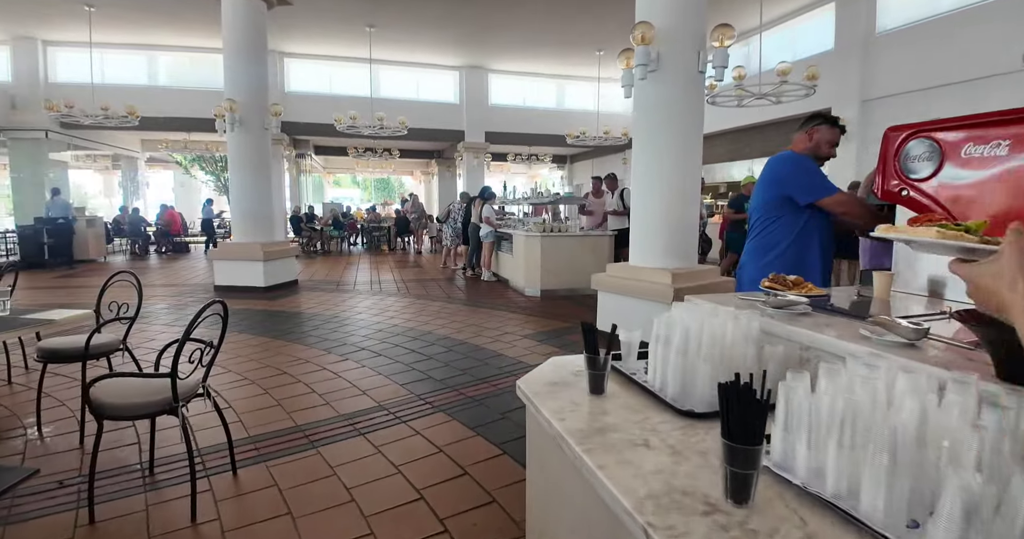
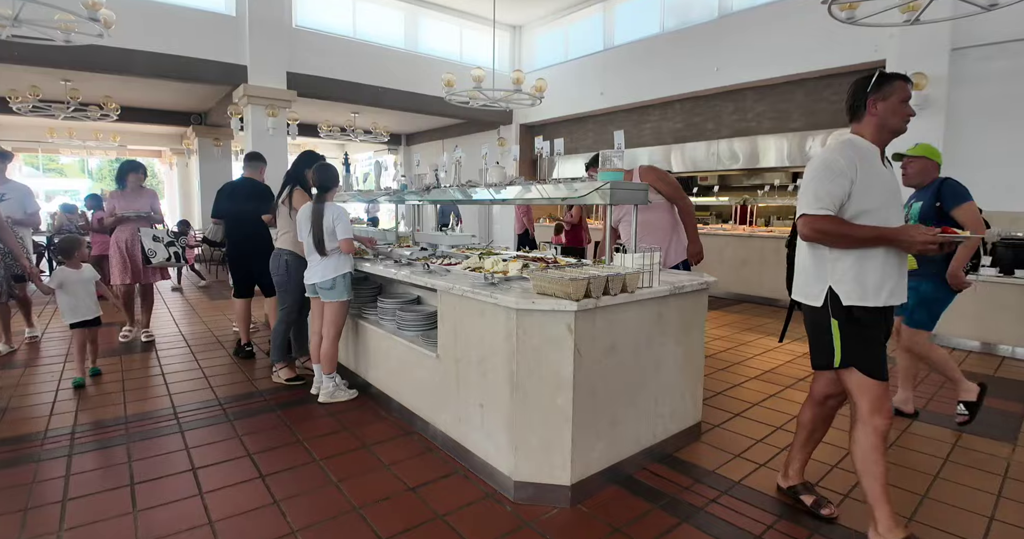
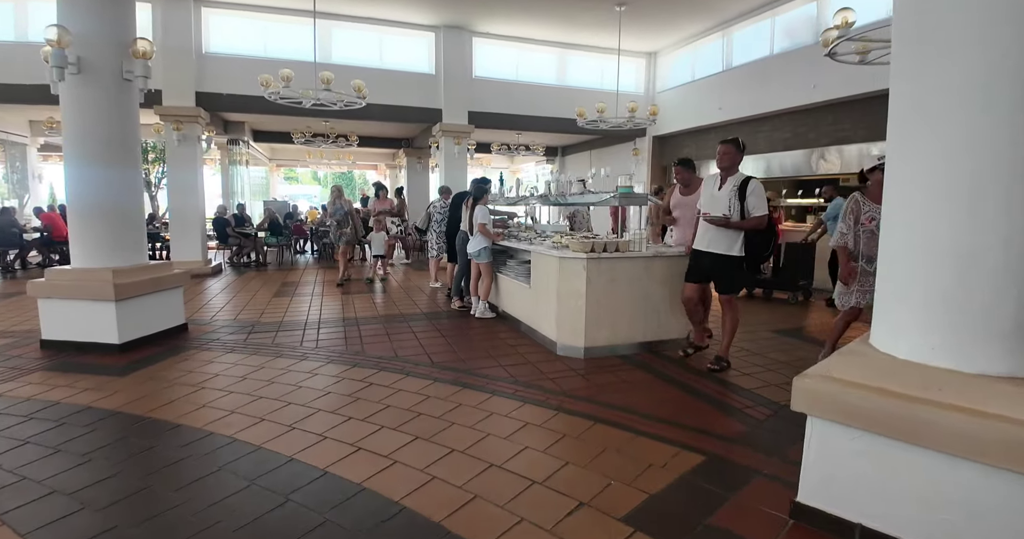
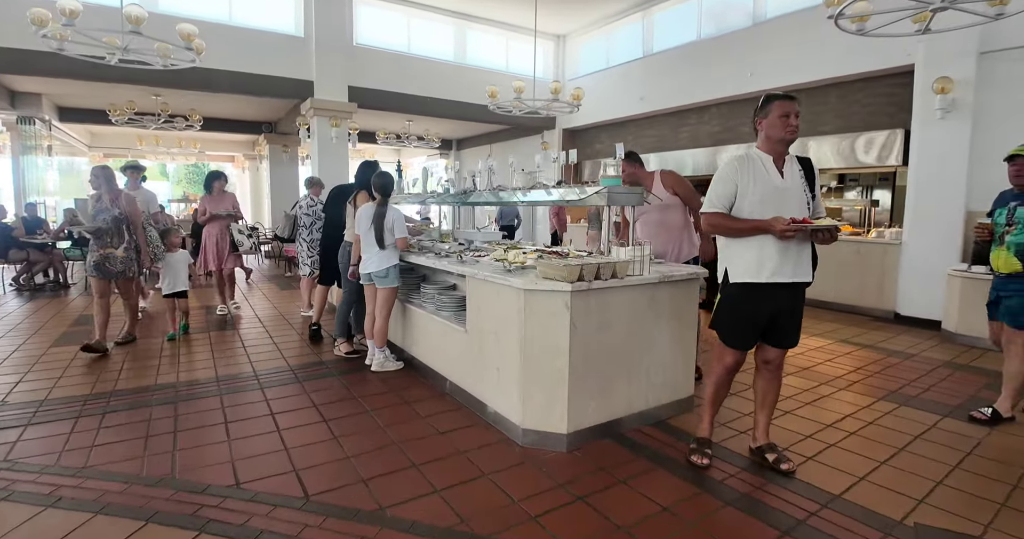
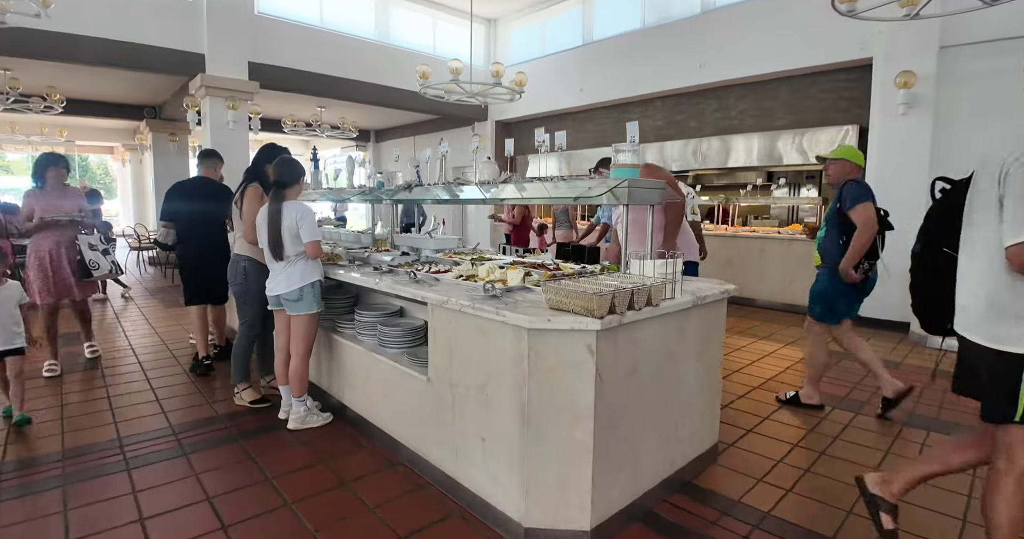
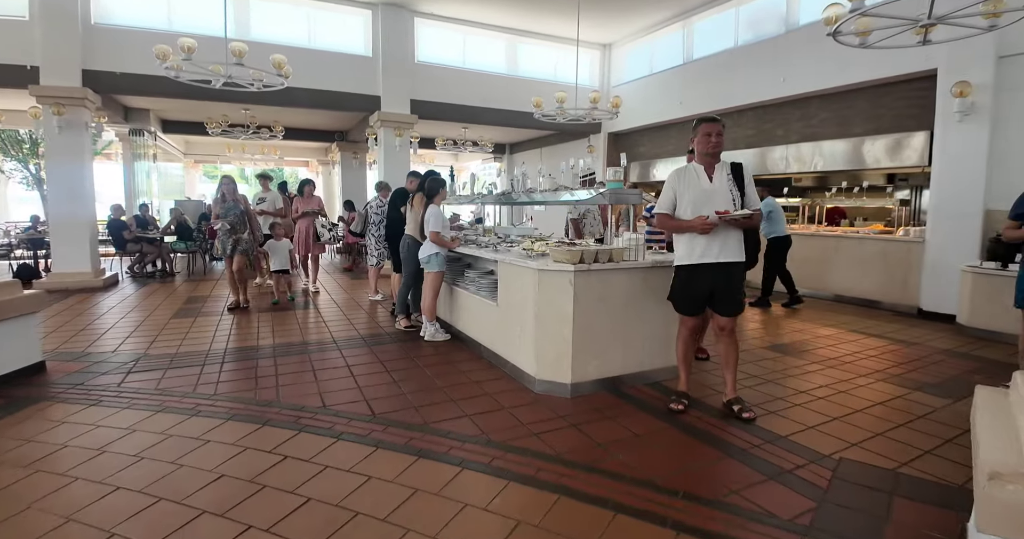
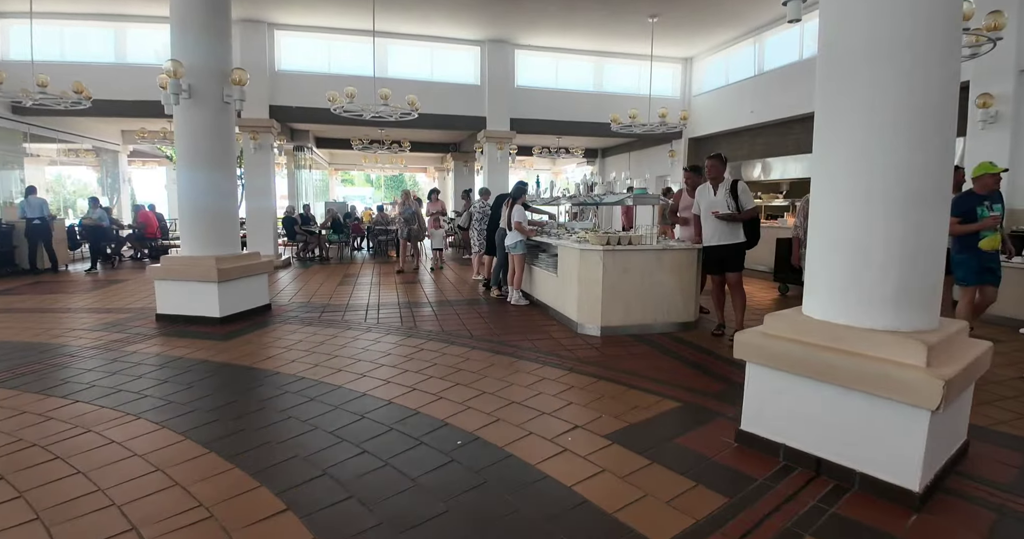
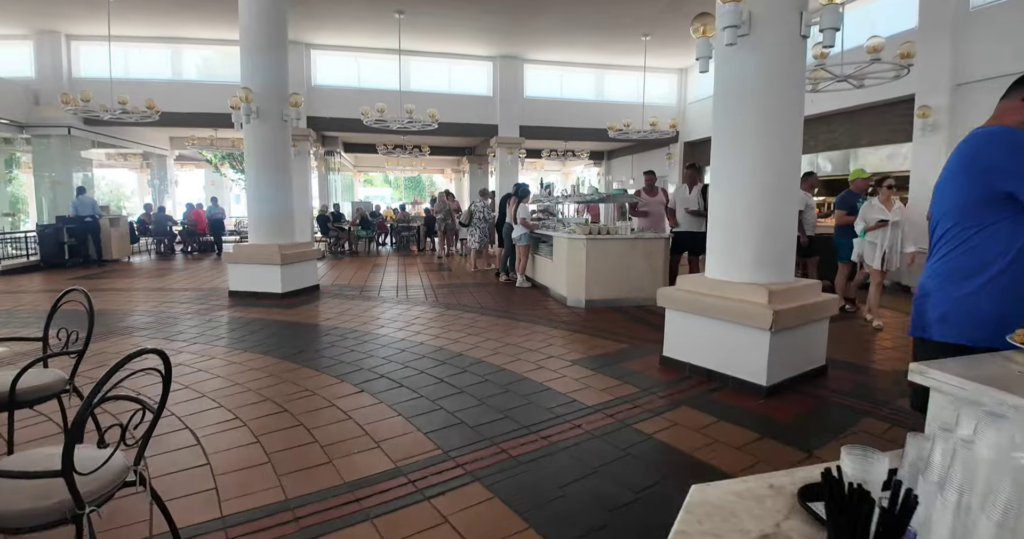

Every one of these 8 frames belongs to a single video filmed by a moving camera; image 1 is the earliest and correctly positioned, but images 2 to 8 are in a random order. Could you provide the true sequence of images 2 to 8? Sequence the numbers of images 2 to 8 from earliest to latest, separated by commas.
8, 7, 3, 6, 4, 2, 5
